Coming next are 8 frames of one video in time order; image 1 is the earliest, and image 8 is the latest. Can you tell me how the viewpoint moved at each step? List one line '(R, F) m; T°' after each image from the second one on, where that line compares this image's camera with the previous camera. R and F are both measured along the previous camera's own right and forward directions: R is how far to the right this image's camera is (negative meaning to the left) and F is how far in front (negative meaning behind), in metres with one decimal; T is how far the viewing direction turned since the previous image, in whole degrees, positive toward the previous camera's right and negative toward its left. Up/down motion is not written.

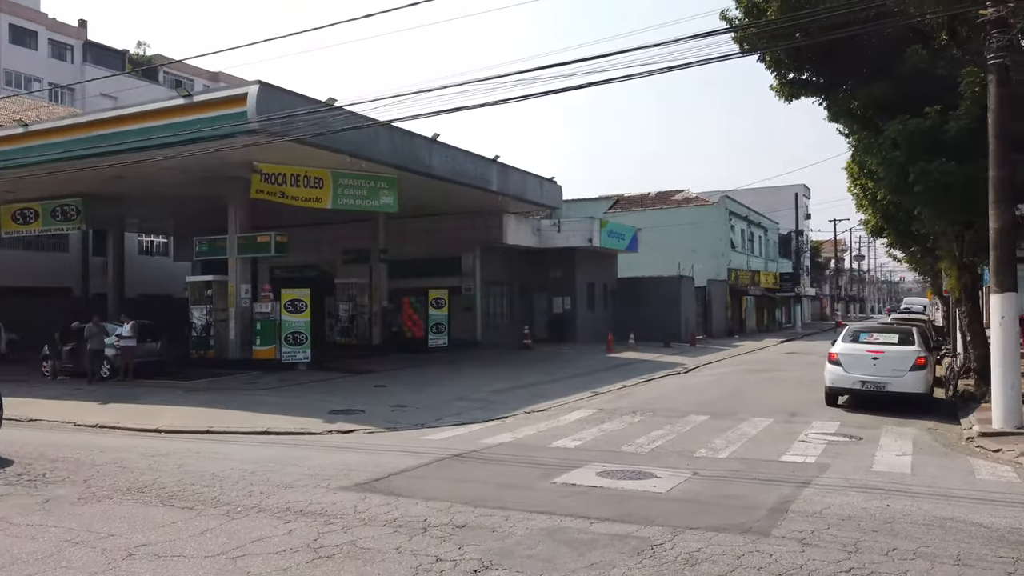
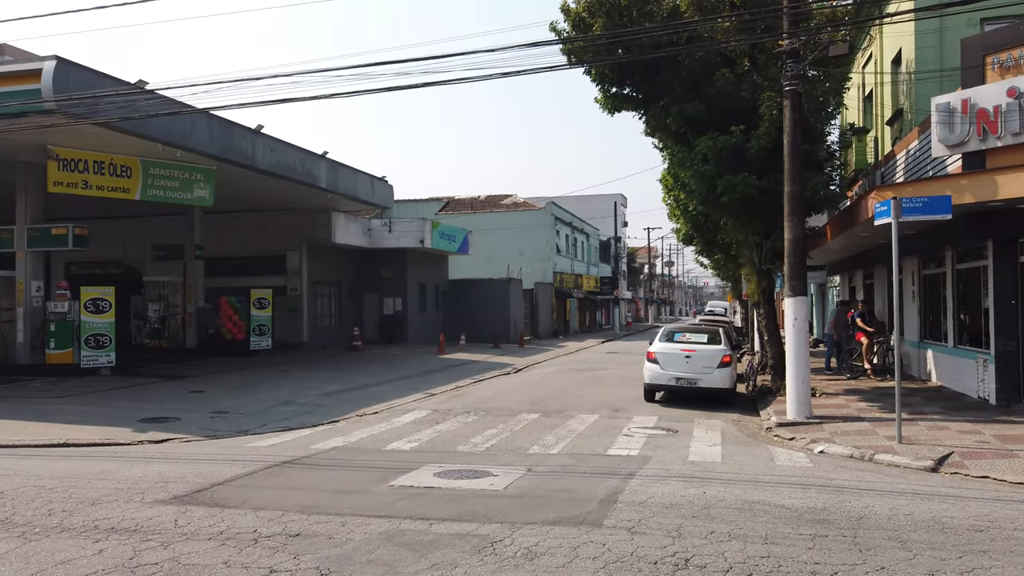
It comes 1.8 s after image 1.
(-0.1, 0.0) m; +13°
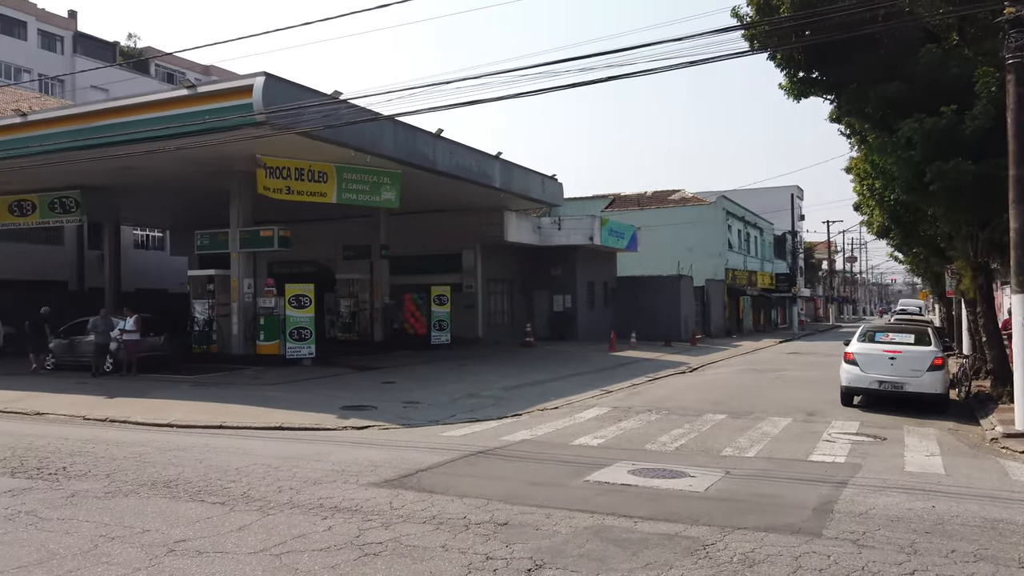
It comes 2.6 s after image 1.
(-0.4, 0.0) m; -12°
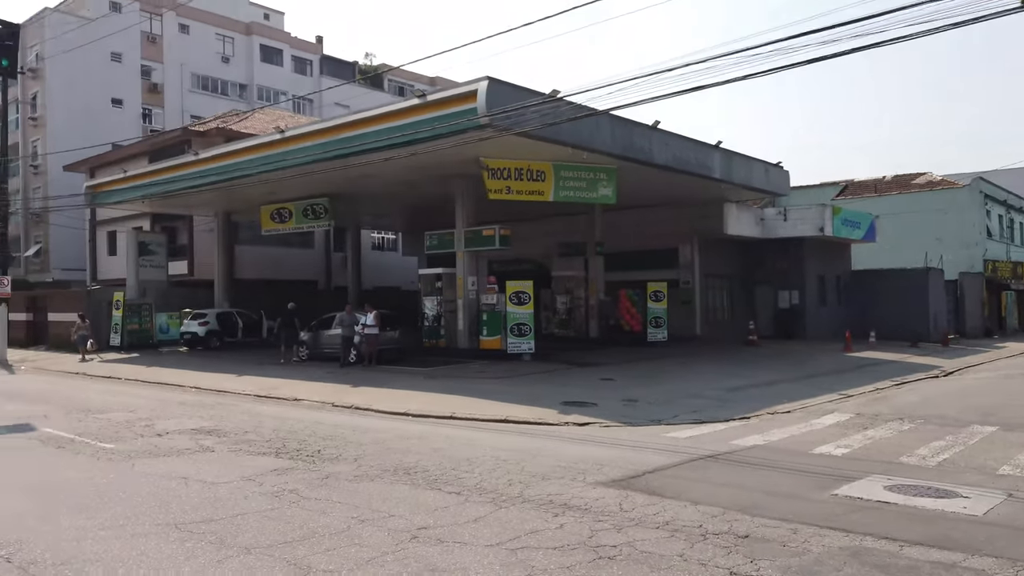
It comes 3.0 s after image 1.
(-0.2, +0.2) m; -16°
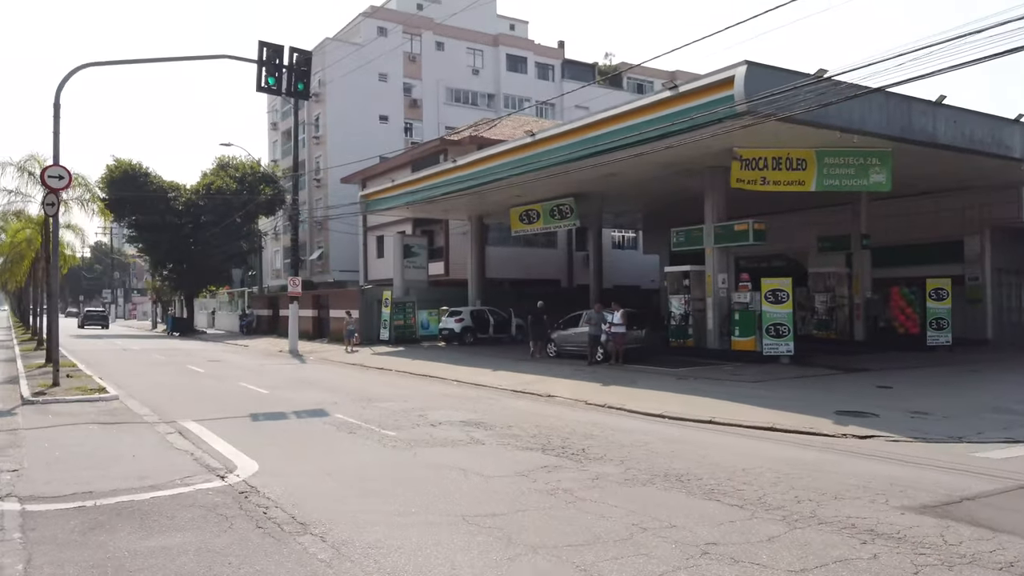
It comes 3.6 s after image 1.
(-0.4, +0.3) m; -17°
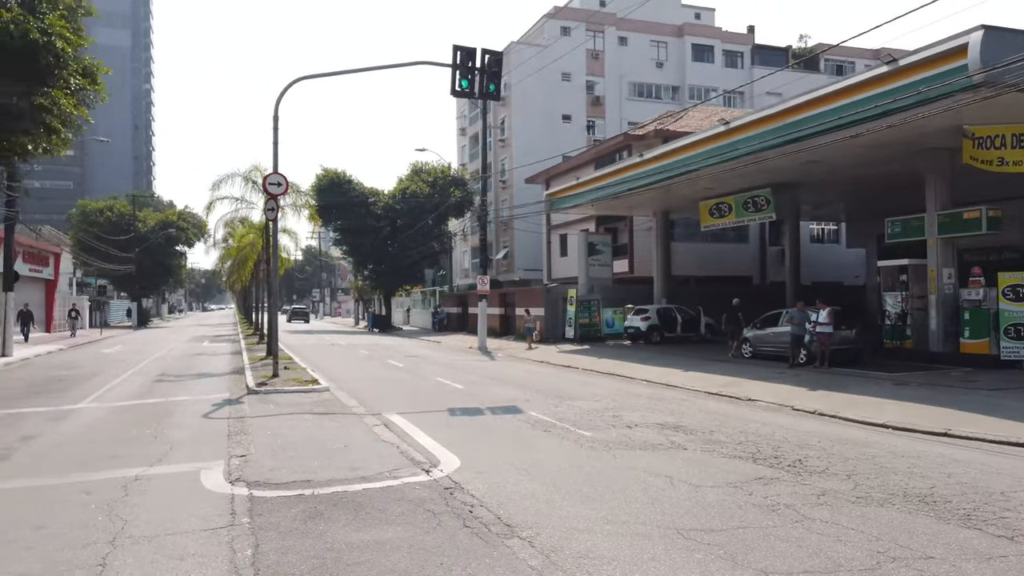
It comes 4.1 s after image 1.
(-0.2, +0.3) m; -13°
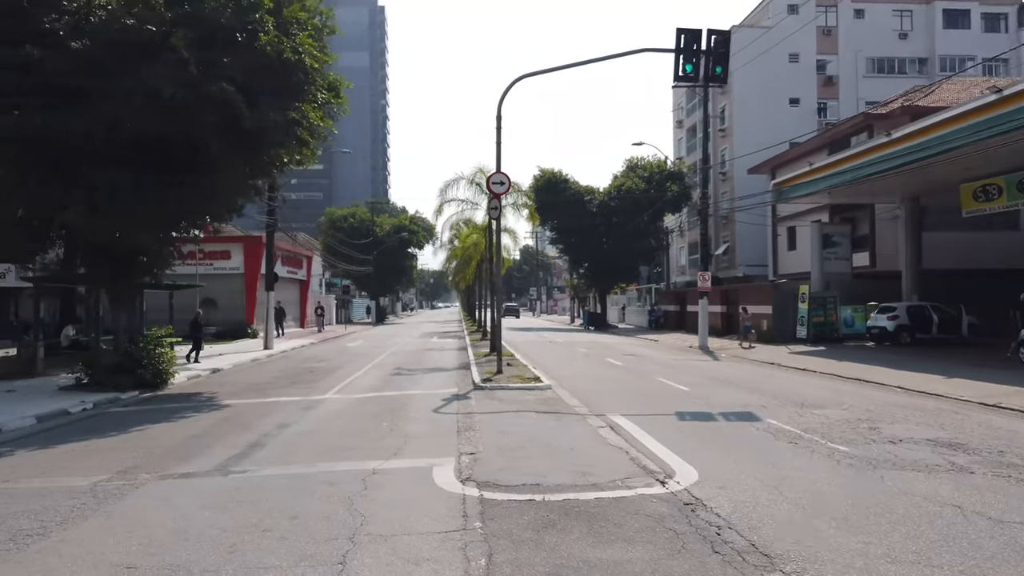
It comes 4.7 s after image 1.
(-0.2, +0.5) m; -16°
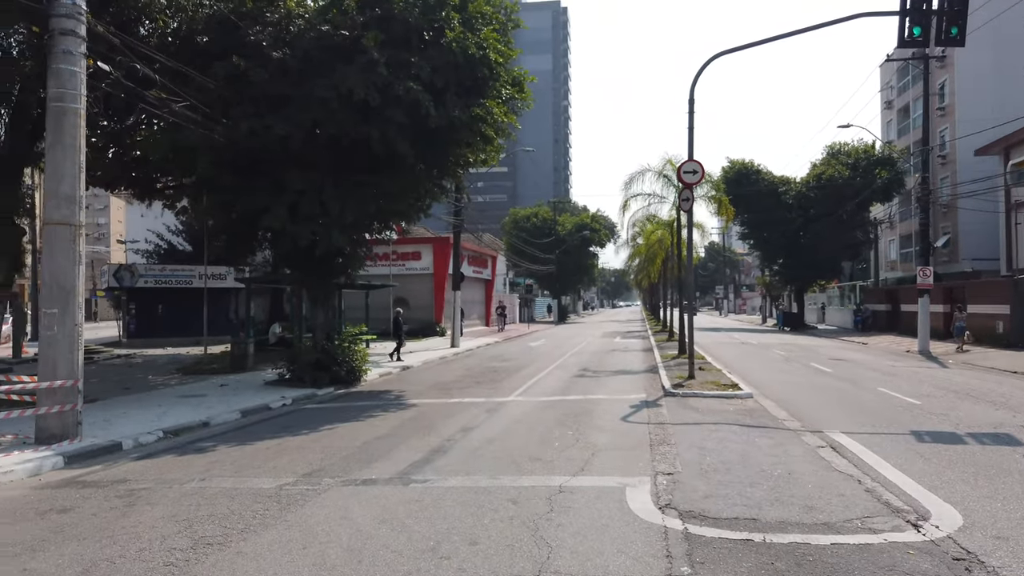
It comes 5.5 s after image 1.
(-0.2, +0.8) m; -13°
